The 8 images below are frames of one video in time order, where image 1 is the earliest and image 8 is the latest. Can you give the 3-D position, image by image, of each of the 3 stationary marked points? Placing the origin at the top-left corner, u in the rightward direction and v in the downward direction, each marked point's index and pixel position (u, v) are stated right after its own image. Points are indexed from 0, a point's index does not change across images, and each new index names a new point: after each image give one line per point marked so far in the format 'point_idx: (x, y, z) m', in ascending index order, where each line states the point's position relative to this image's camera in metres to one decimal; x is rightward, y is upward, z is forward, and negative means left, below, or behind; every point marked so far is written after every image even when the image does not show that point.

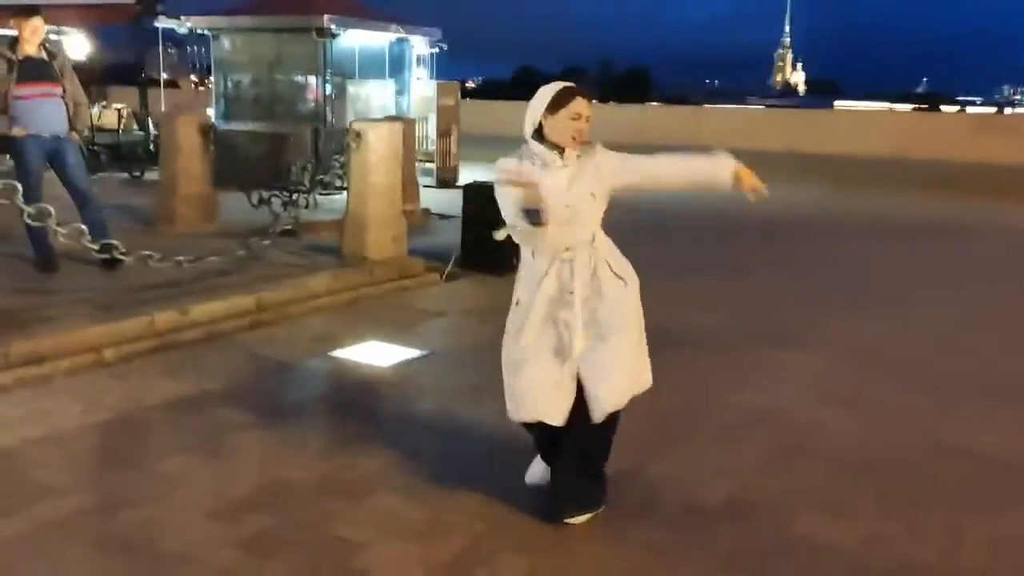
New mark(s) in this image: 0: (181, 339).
0: (-2.4, -0.4, +6.6) m
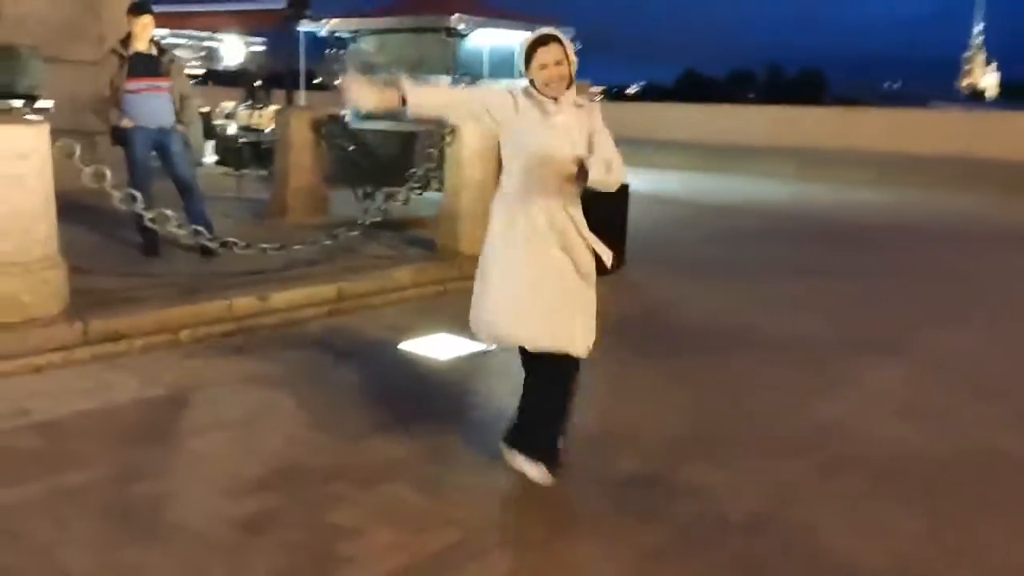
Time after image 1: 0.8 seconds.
0: (-1.9, -0.3, +6.8) m
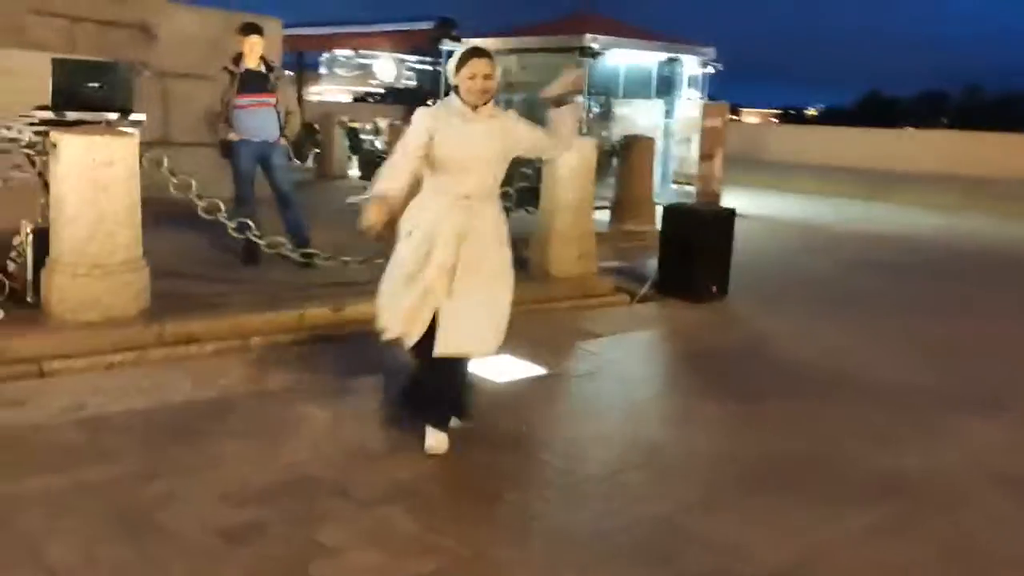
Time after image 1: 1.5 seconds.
0: (-1.4, -0.4, +6.9) m
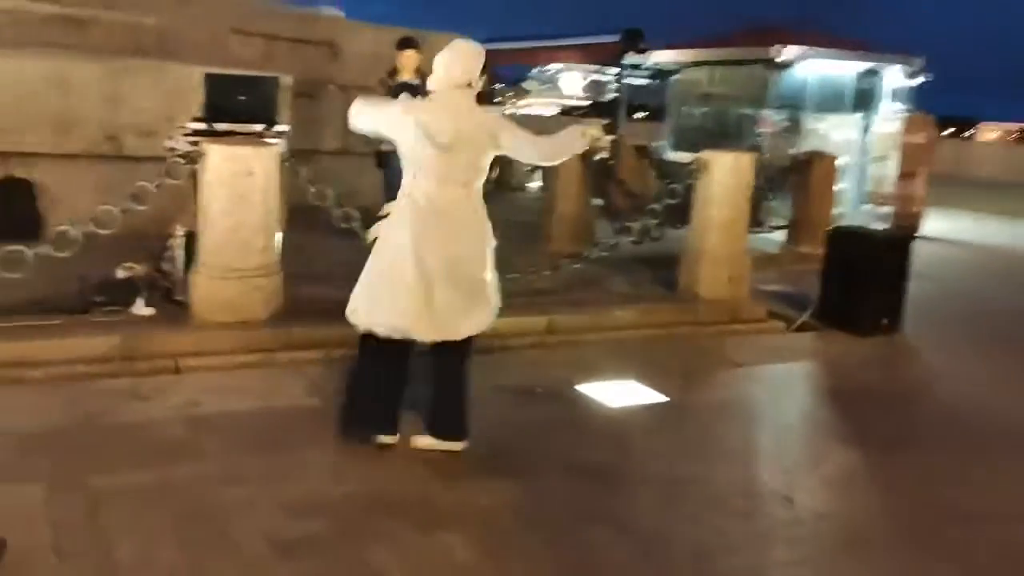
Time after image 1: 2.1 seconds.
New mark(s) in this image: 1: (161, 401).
0: (-0.4, -0.5, +6.9) m
1: (-2.1, -0.7, +5.4) m
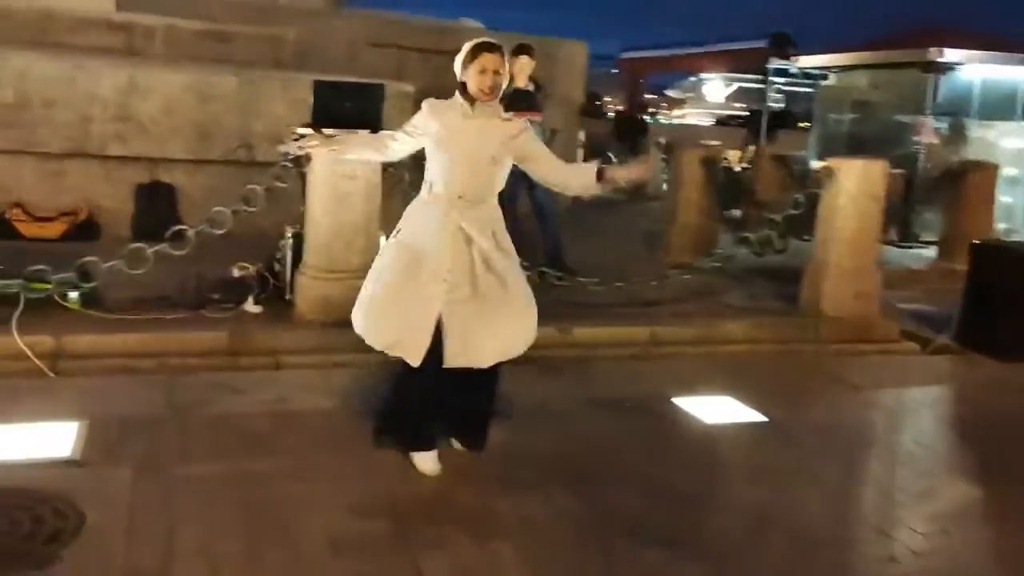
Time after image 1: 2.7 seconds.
0: (+0.3, -0.5, +6.8) m
1: (-1.6, -0.7, +5.6) m
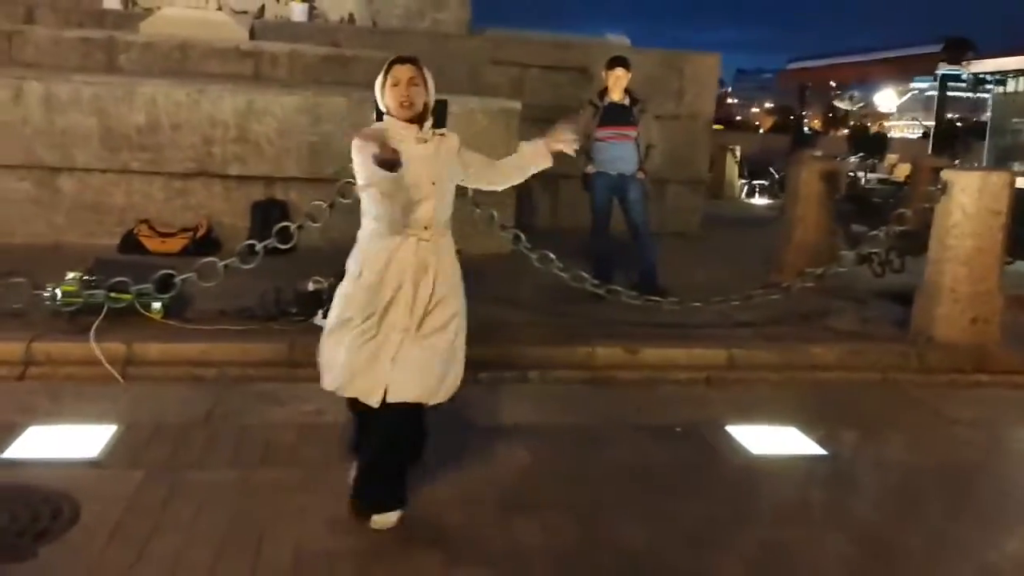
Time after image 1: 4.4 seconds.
0: (+0.7, -0.6, +6.5) m
1: (-1.4, -0.7, +5.7) m
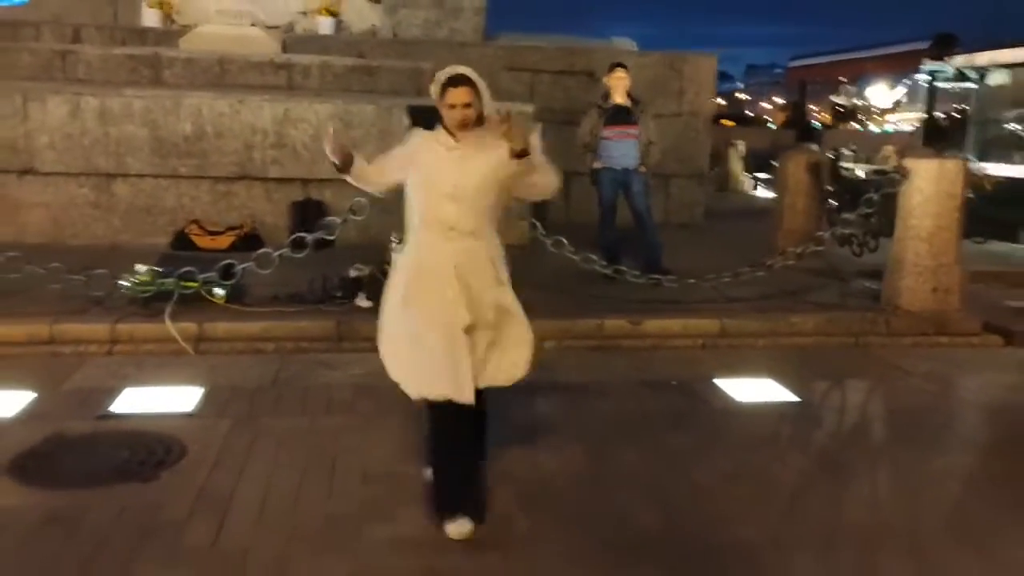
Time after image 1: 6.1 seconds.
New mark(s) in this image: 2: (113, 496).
0: (+0.9, -0.5, +7.4) m
1: (-1.2, -0.6, +6.7) m
2: (-2.0, -1.0, +4.6) m
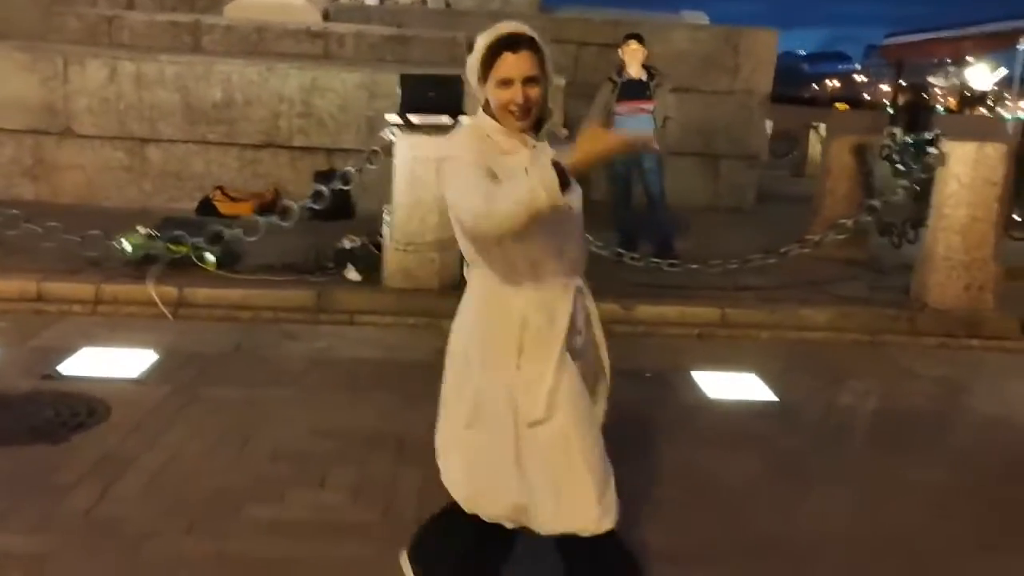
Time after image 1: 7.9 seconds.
0: (+0.8, -0.3, +7.0) m
1: (-1.4, -0.4, +6.5) m
2: (-2.4, -0.8, +4.5) m
